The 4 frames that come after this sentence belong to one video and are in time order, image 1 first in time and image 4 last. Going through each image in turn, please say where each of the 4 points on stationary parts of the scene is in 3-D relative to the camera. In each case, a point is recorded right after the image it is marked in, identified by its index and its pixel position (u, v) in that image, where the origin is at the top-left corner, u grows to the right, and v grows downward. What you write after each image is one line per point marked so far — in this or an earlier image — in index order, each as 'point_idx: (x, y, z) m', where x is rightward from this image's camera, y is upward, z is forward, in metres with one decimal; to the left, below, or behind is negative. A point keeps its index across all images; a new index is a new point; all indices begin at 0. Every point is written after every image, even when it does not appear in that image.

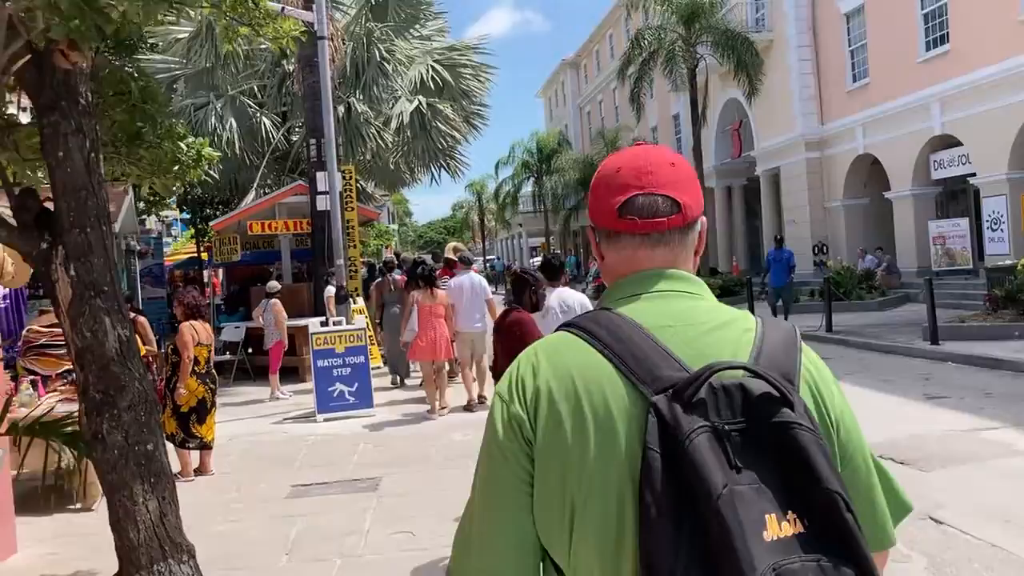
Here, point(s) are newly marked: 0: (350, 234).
0: (-2.4, +0.8, +14.7) m
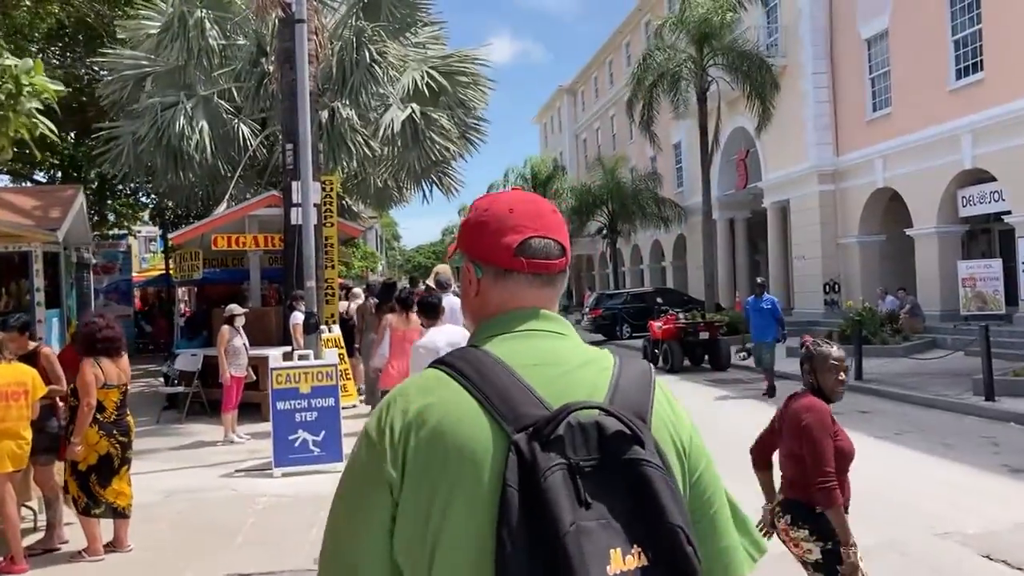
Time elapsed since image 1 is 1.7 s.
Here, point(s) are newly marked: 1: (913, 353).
0: (-2.4, +0.5, +13.0) m
1: (+7.2, -1.2, +17.6) m
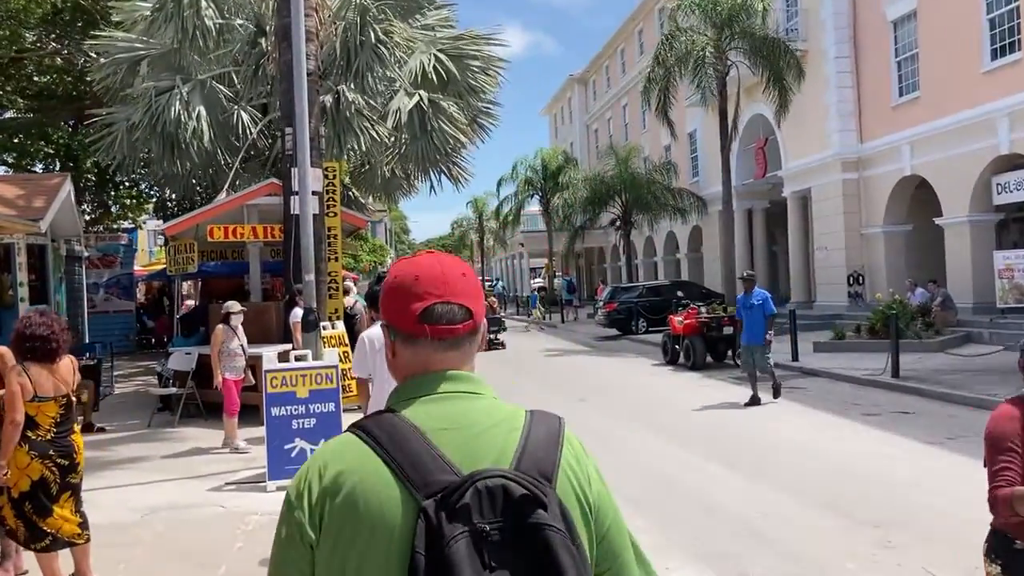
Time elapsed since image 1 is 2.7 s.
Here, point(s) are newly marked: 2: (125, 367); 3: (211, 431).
0: (-2.3, +0.6, +12.2) m
1: (+7.5, -1.0, +16.7) m
2: (-7.3, -1.5, +18.5) m
3: (-3.3, -1.6, +10.8) m
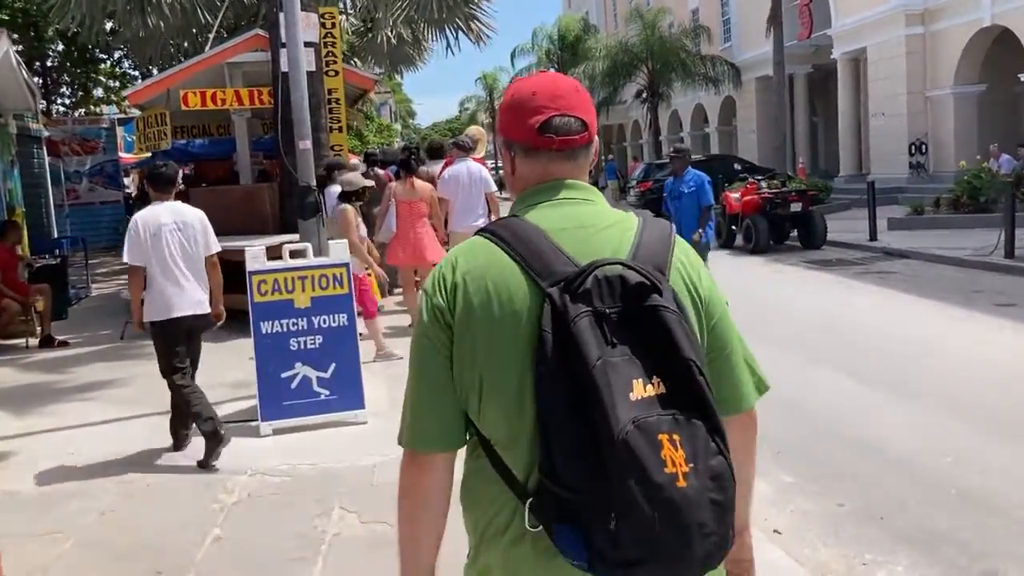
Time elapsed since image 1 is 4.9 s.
0: (-1.8, +1.8, +9.9) m
1: (+8.0, +1.0, +14.4) m
2: (-6.8, +0.4, +16.5) m
3: (-2.9, -0.5, +8.8) m
